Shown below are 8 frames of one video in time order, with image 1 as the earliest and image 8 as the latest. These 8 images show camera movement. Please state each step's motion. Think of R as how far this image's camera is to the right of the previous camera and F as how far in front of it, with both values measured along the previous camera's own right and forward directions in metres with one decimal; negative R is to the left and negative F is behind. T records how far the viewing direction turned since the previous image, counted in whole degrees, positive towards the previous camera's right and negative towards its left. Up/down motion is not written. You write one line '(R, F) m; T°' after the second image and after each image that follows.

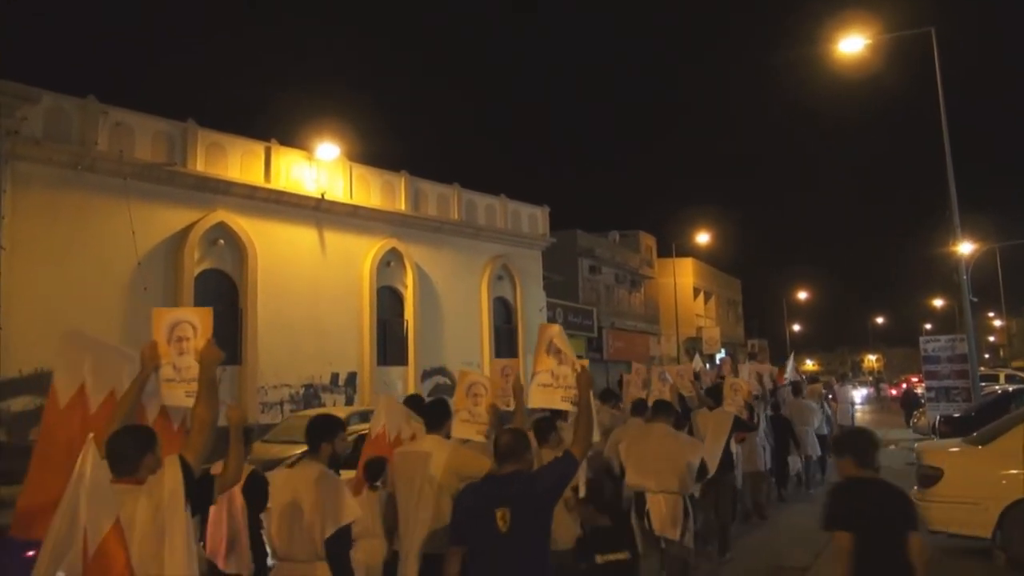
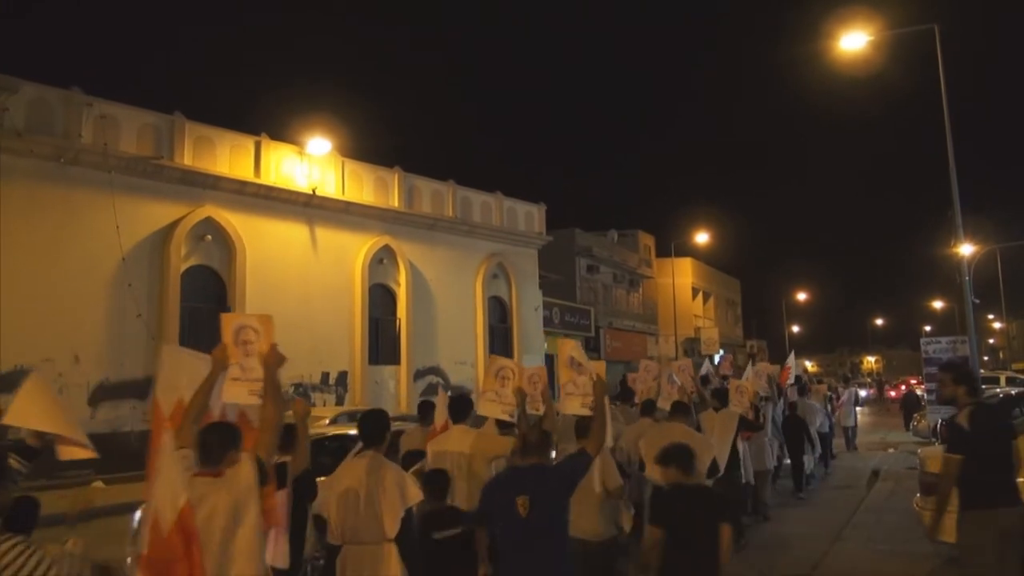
(+0.1, +0.3) m; 0°
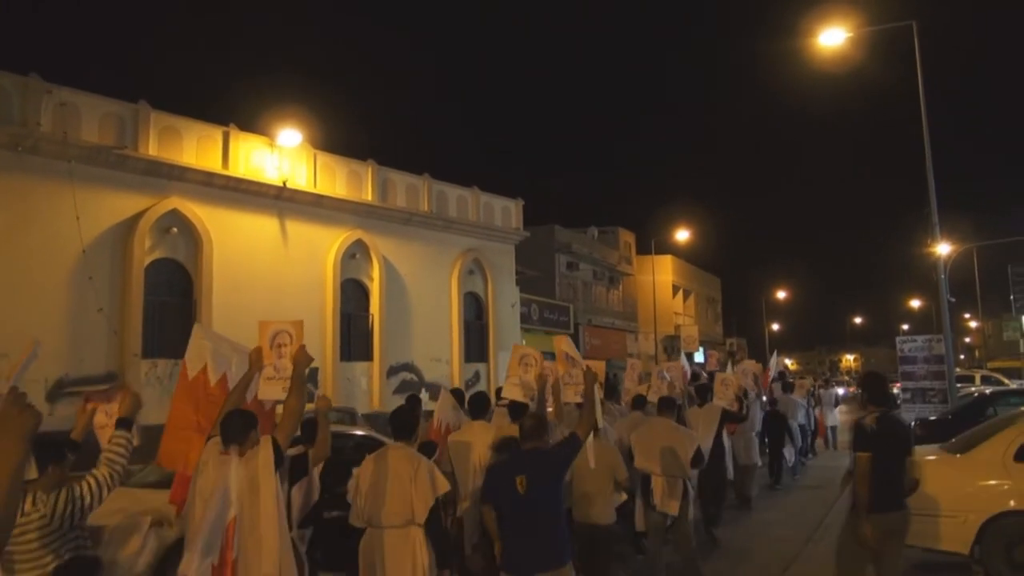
(+0.2, +0.3) m; +1°
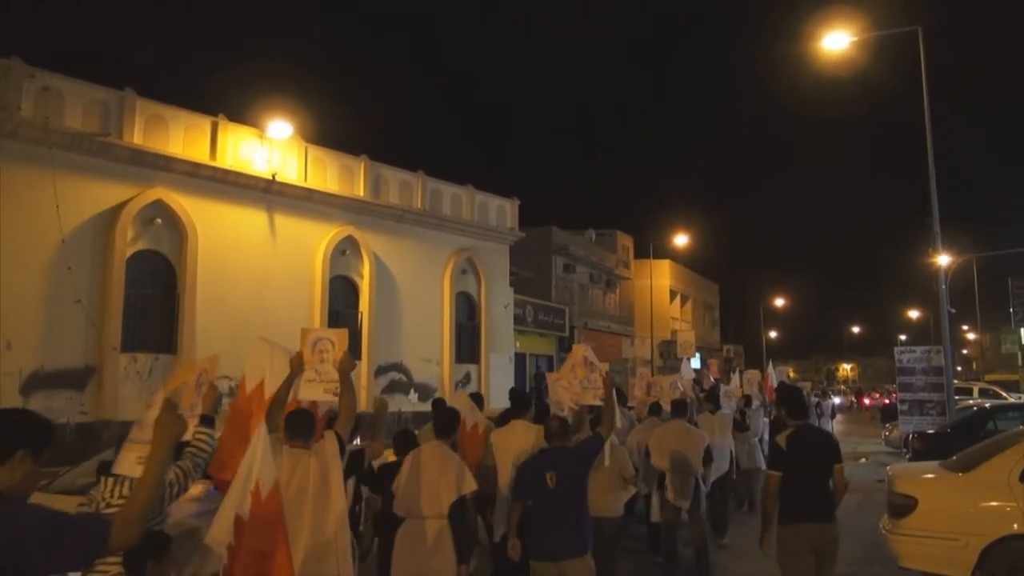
(+0.1, +0.4) m; 0°
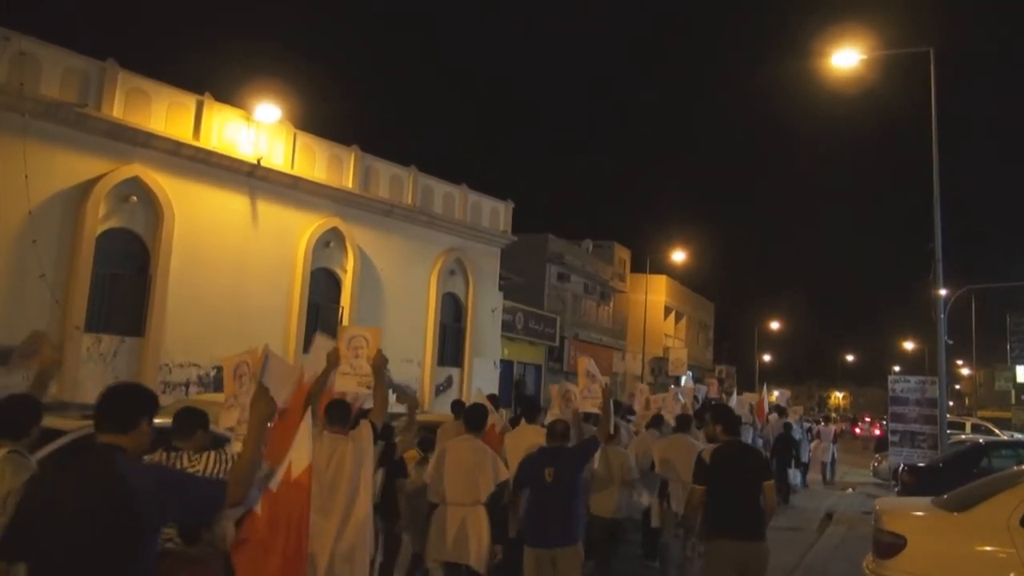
(+0.2, +0.6) m; 0°
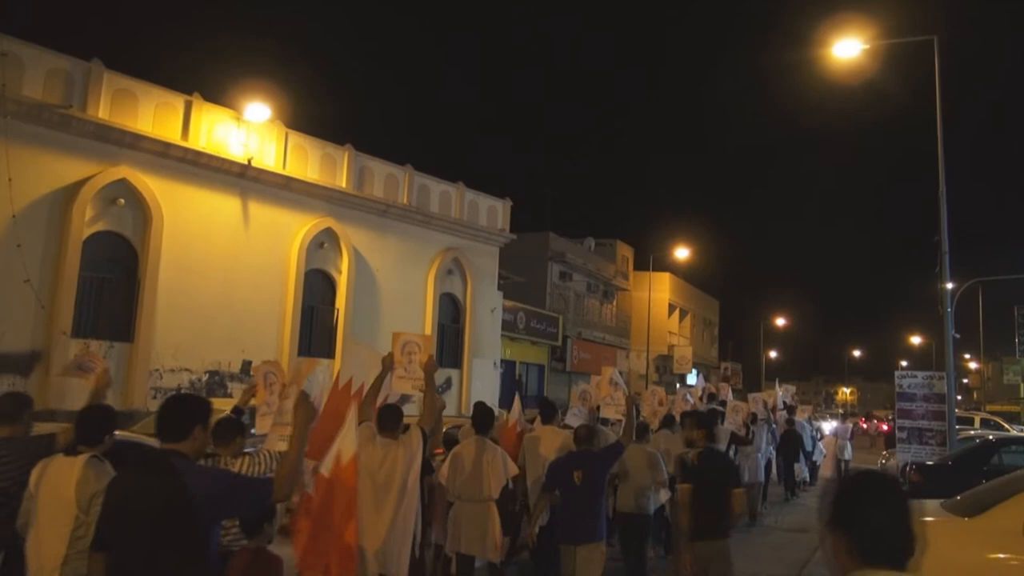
(+0.2, +0.3) m; 0°
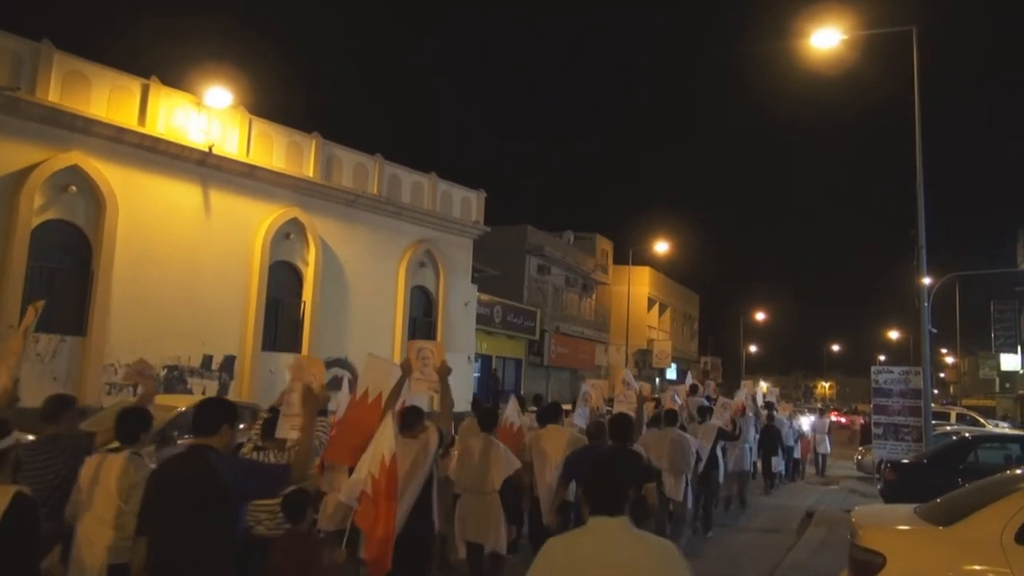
(+0.2, +0.5) m; +1°
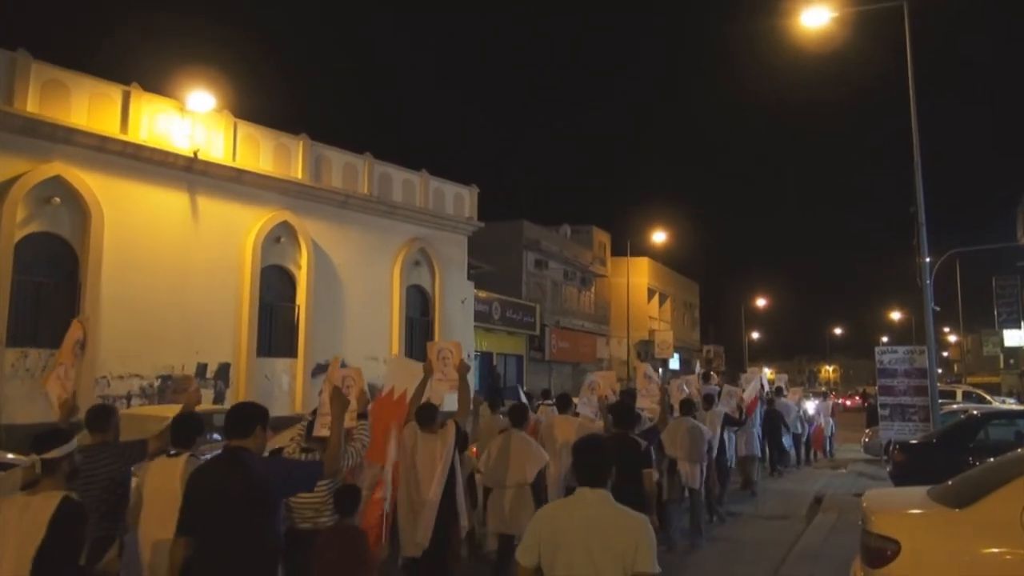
(+0.1, +0.3) m; 0°
